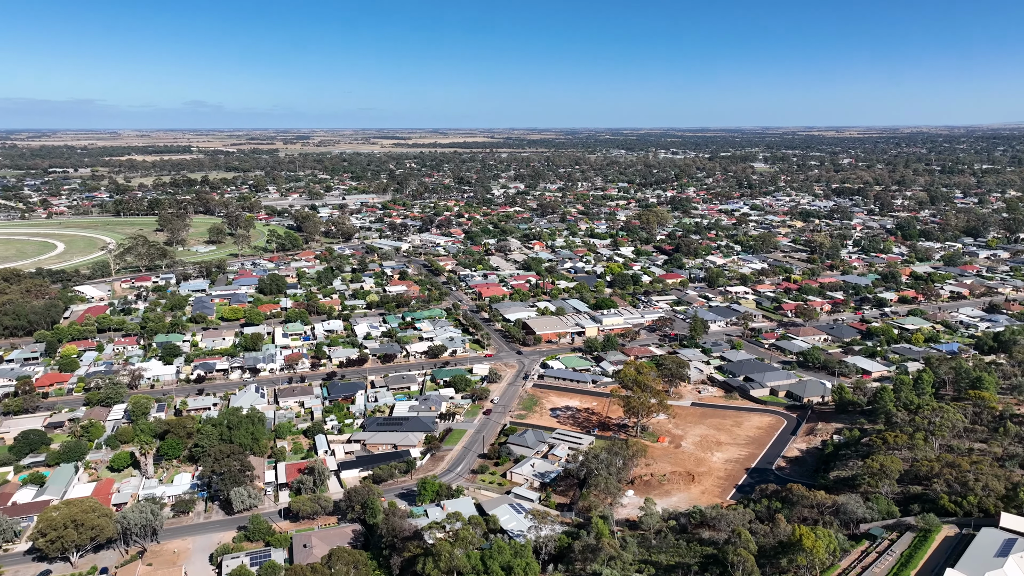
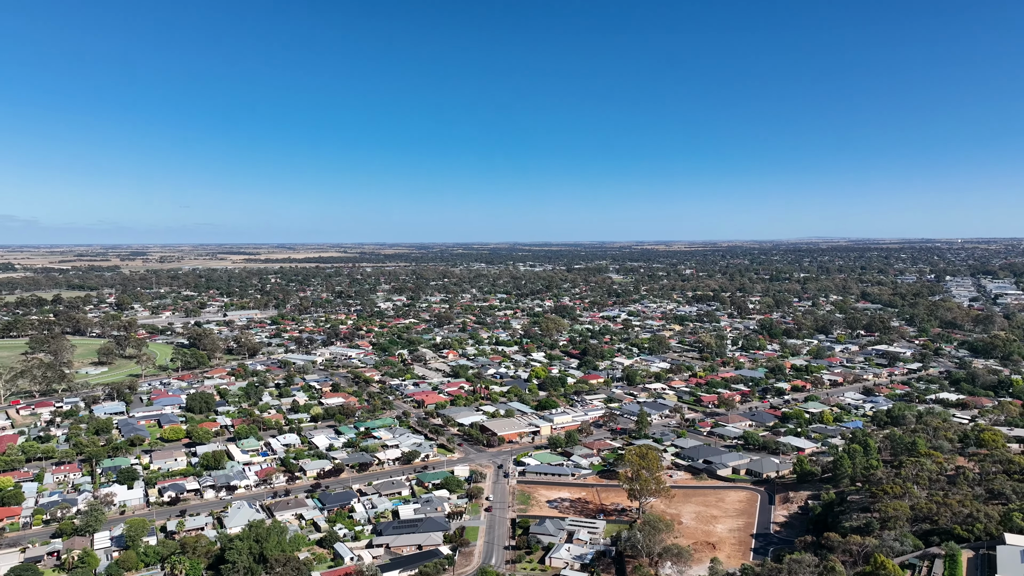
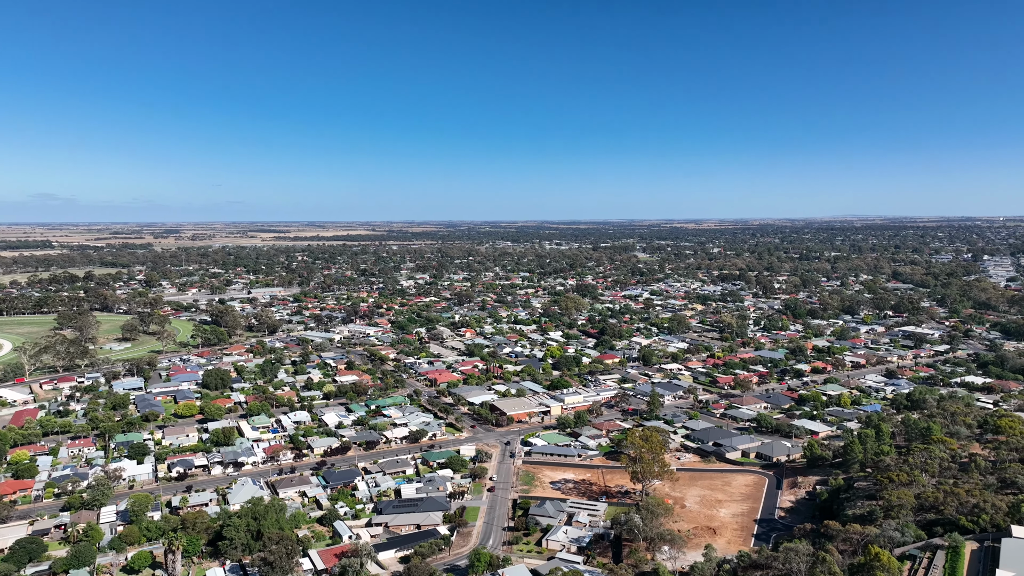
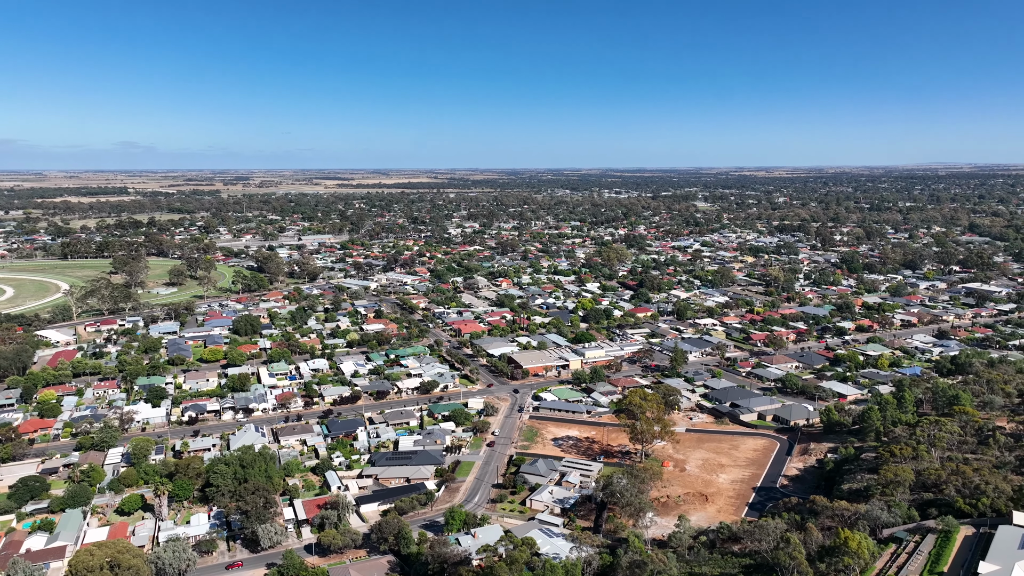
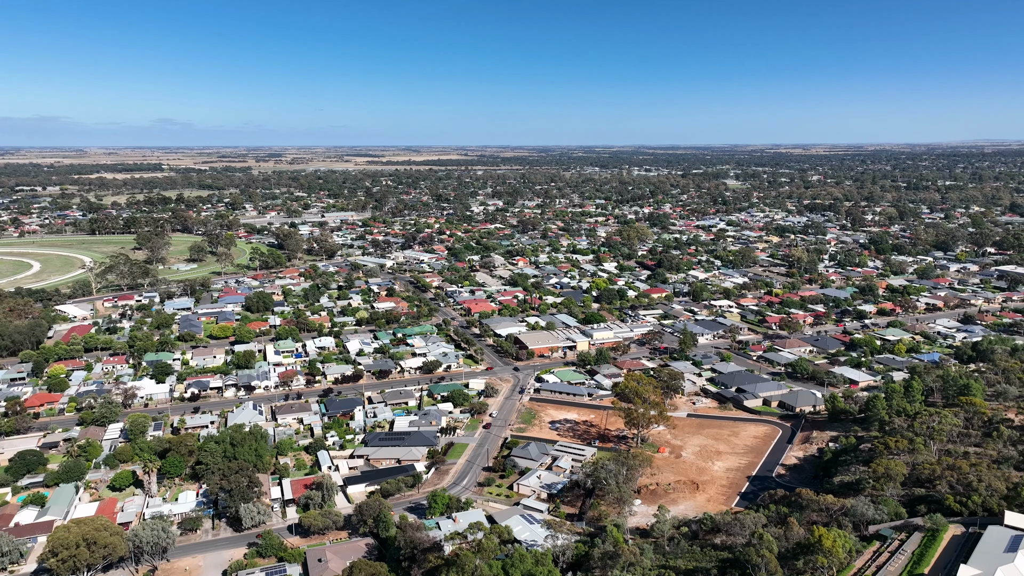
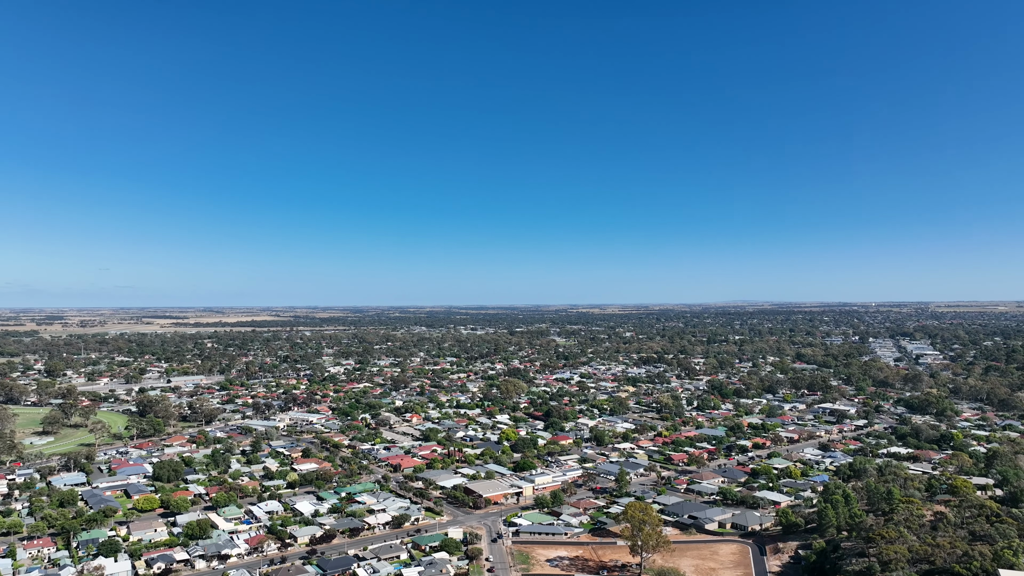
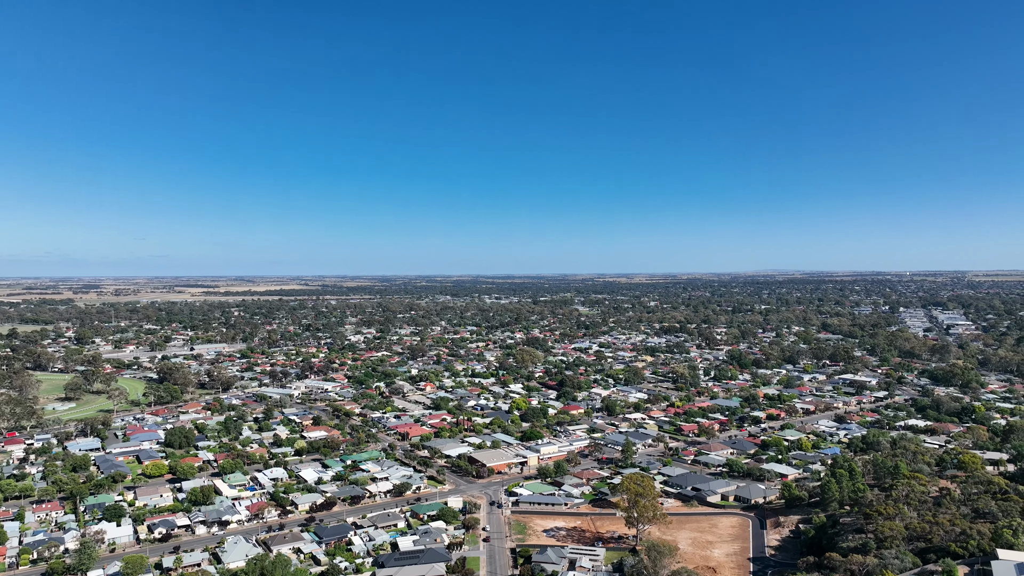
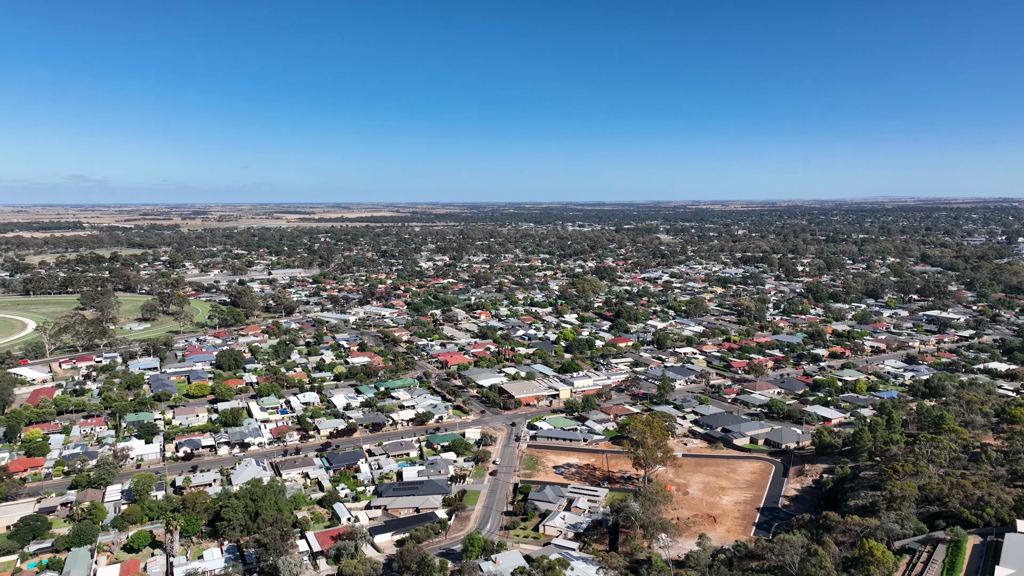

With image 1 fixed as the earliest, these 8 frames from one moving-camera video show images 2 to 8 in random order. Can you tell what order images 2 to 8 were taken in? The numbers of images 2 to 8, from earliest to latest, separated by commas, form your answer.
5, 4, 8, 3, 2, 7, 6
